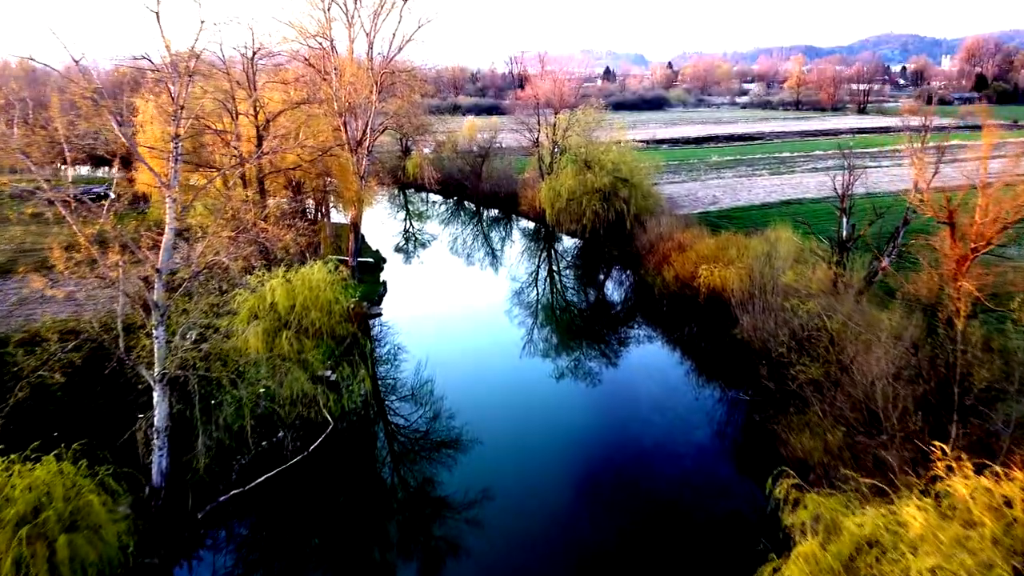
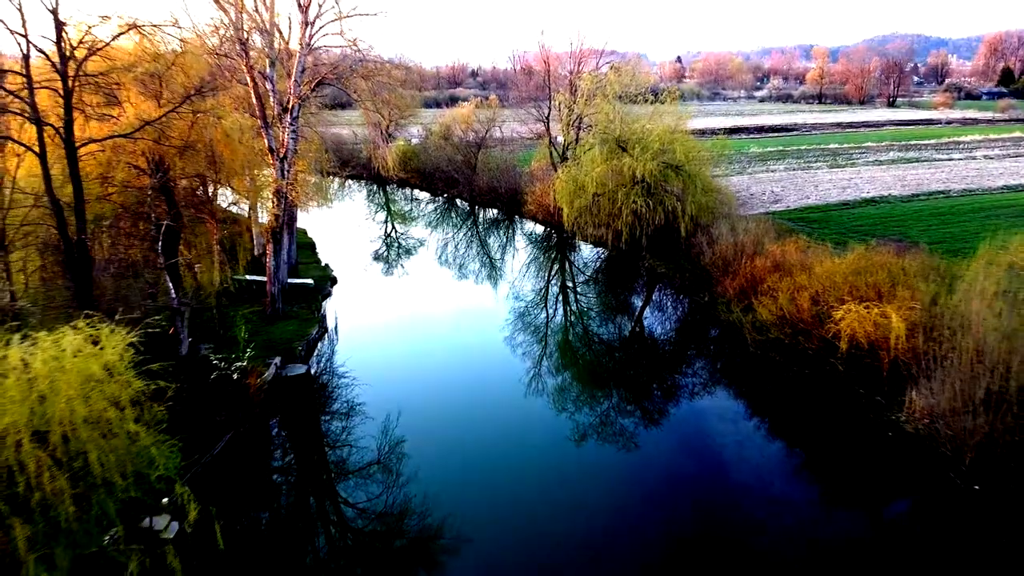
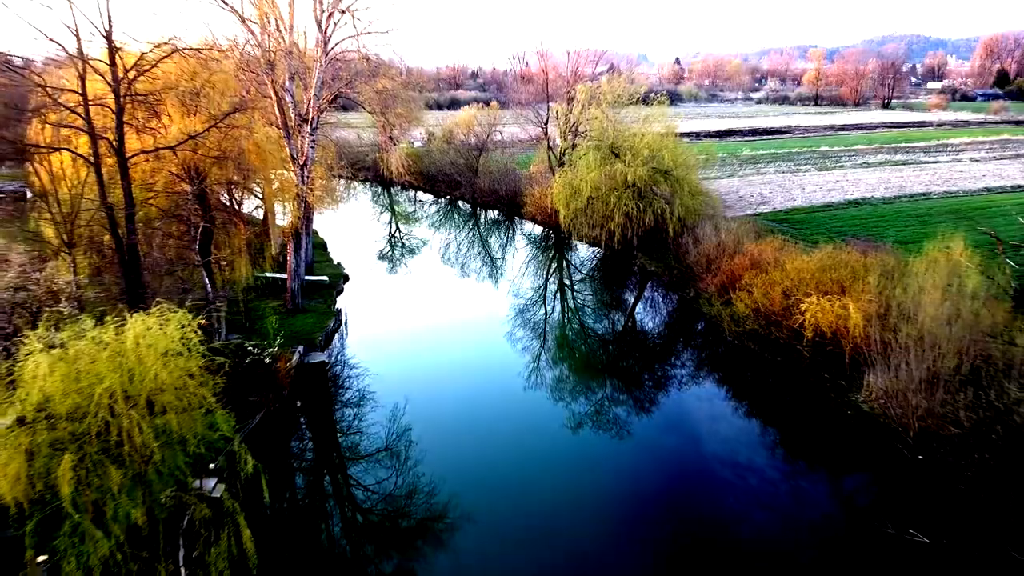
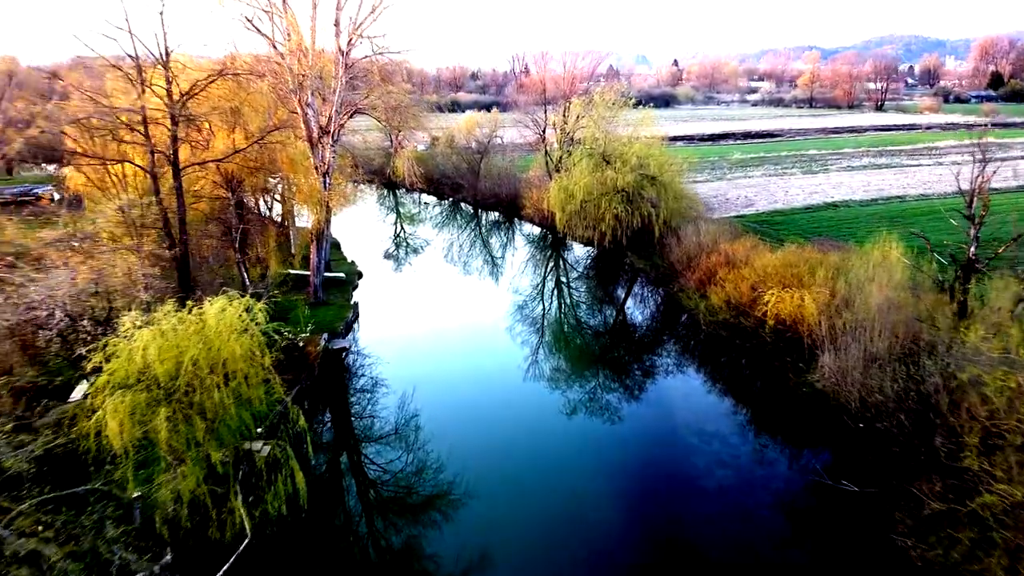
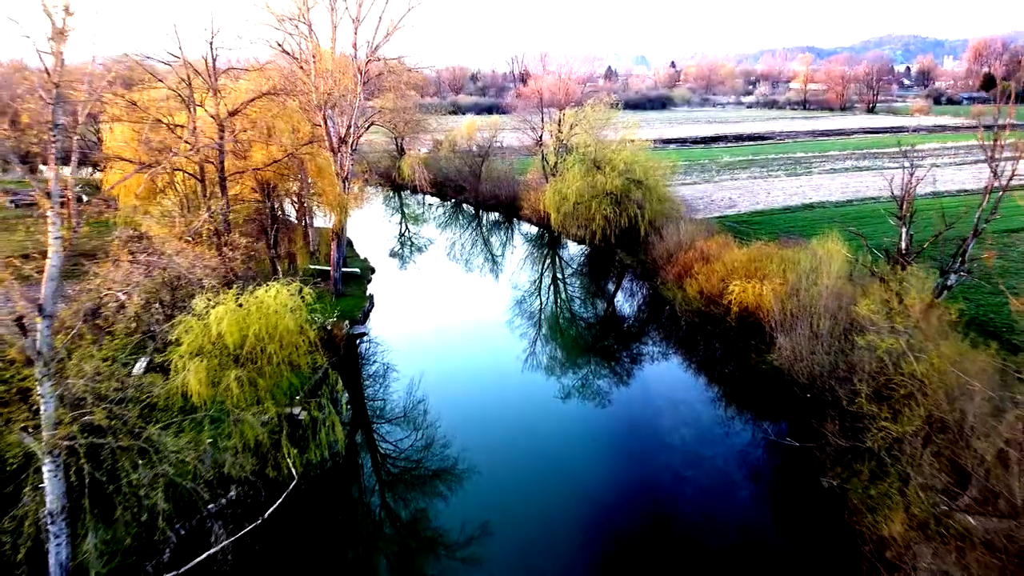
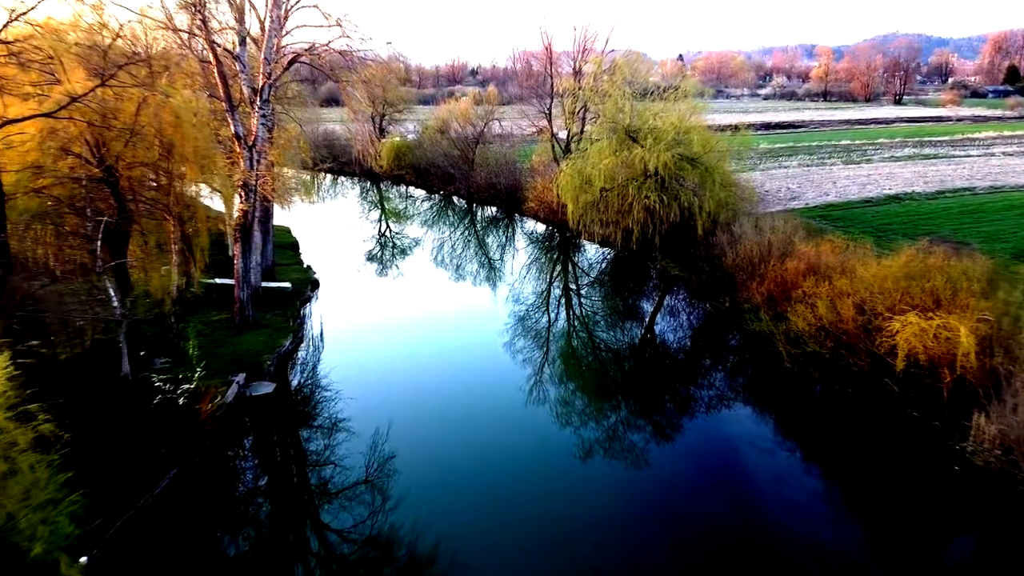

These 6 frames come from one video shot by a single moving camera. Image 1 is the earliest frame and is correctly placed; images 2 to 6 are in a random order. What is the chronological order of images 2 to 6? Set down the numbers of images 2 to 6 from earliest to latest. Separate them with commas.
5, 4, 3, 2, 6
